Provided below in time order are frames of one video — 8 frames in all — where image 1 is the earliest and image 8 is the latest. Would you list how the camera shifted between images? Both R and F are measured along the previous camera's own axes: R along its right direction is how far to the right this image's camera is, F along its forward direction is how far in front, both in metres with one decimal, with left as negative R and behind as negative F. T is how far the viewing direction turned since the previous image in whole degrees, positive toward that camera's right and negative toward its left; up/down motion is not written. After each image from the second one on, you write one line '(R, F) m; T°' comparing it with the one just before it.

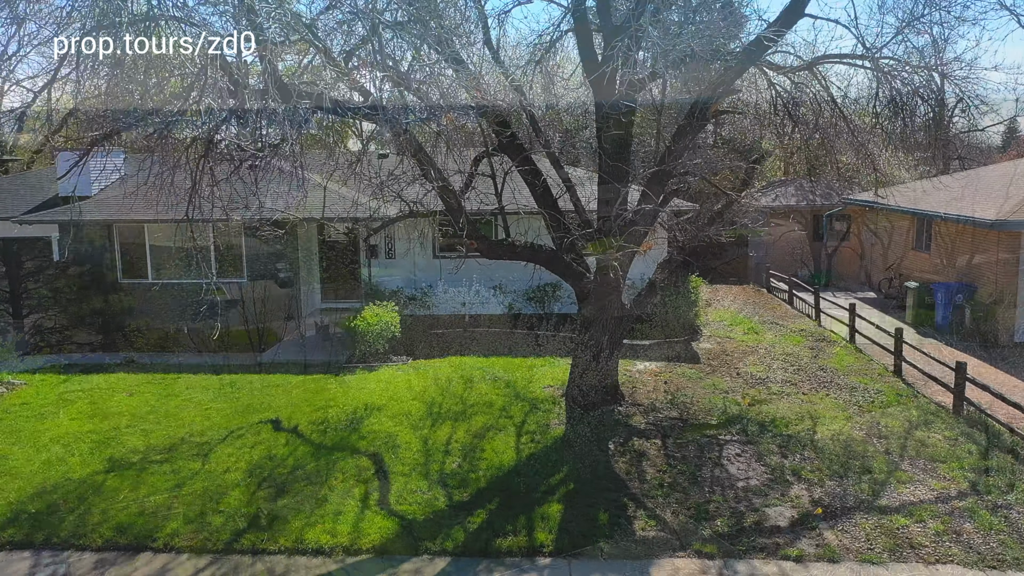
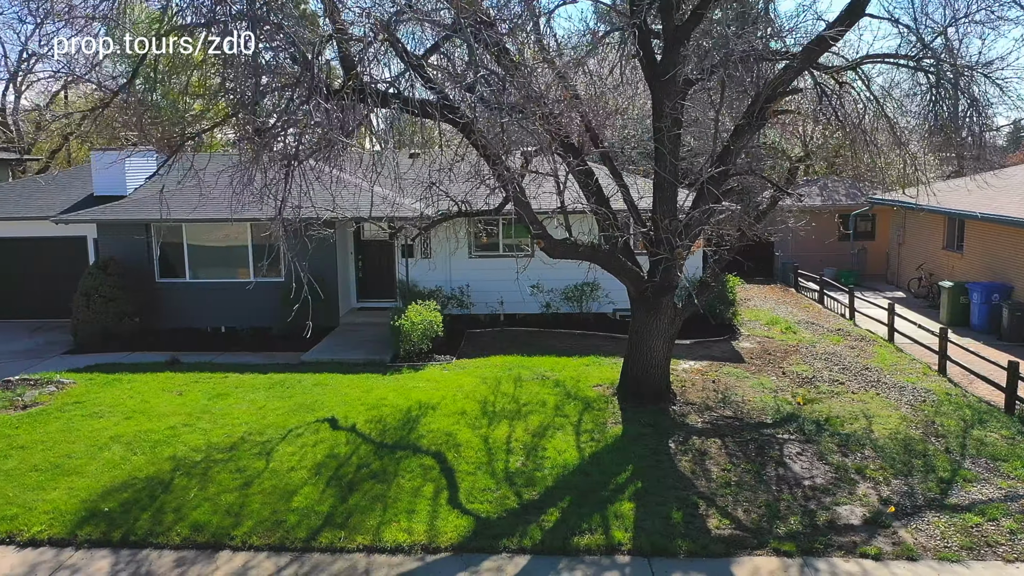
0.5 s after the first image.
(-0.6, 0.0) m; 0°
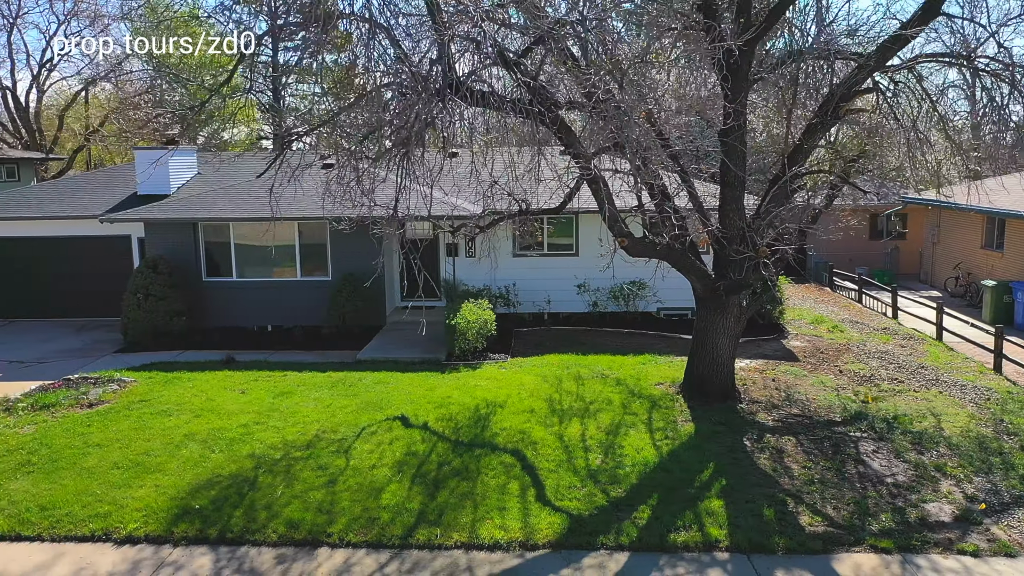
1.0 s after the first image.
(-0.7, 0.0) m; 0°
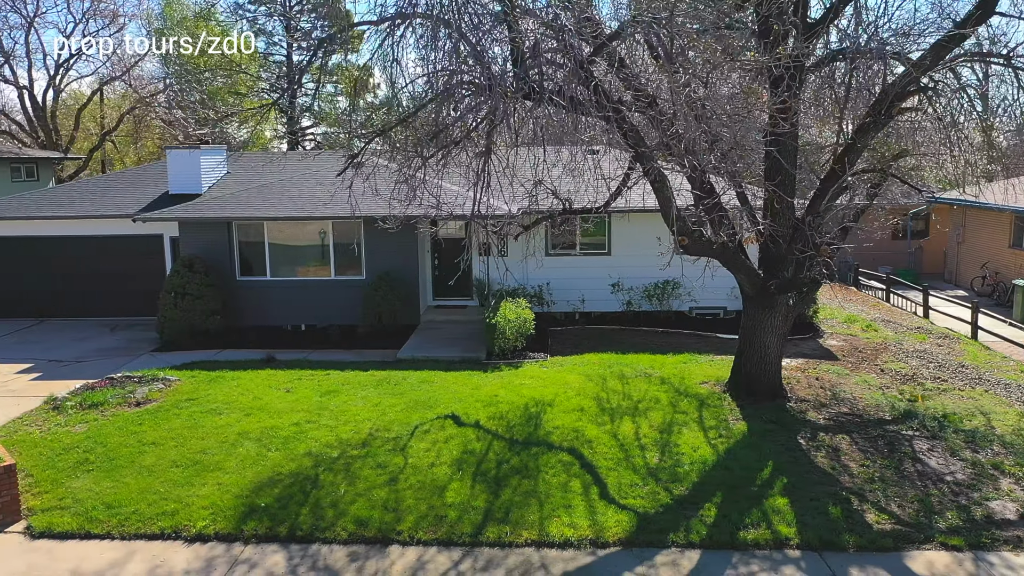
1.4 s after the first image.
(-0.5, 0.0) m; 0°
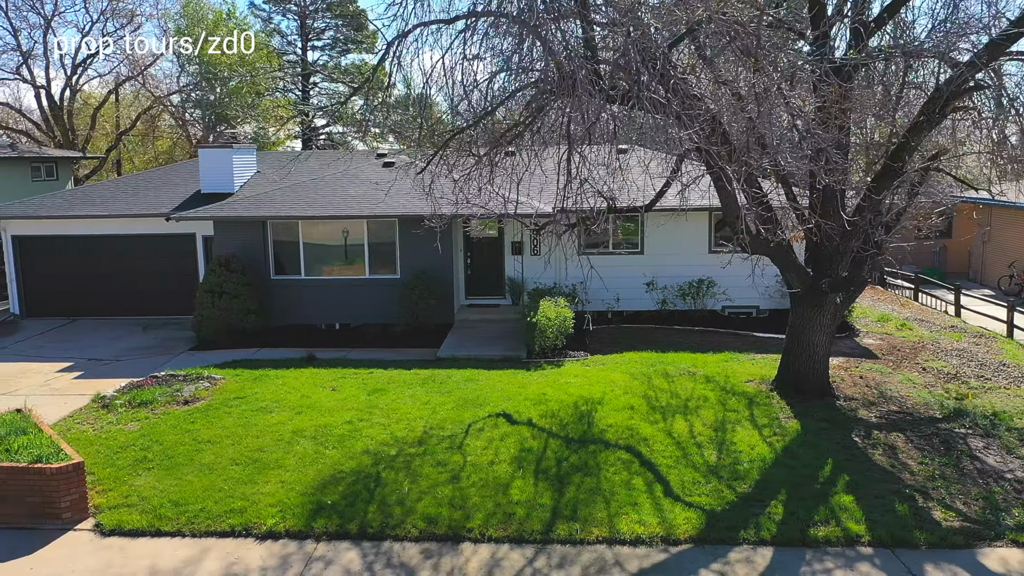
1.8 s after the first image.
(-0.5, 0.0) m; 0°
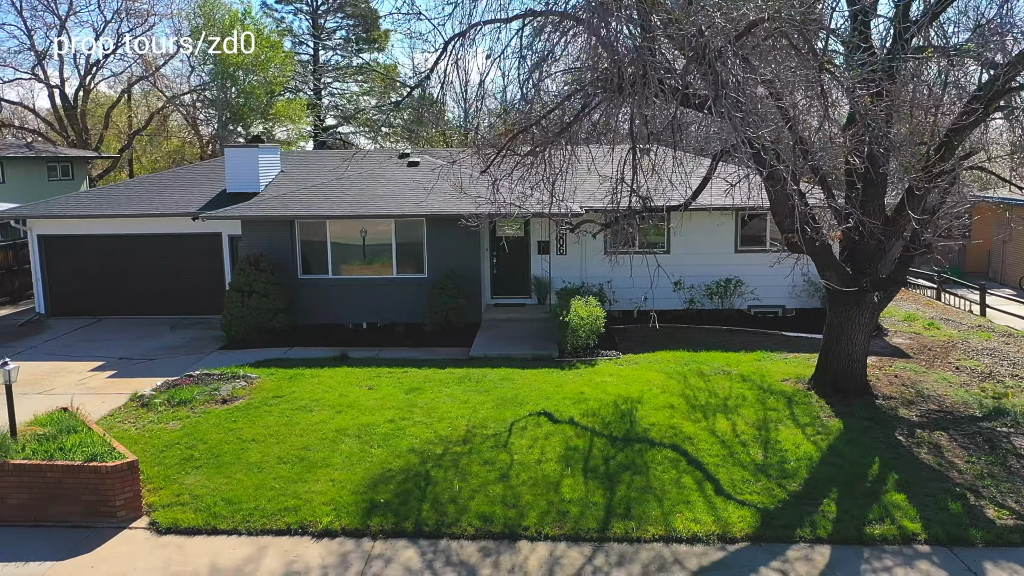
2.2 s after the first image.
(-0.4, 0.0) m; 0°
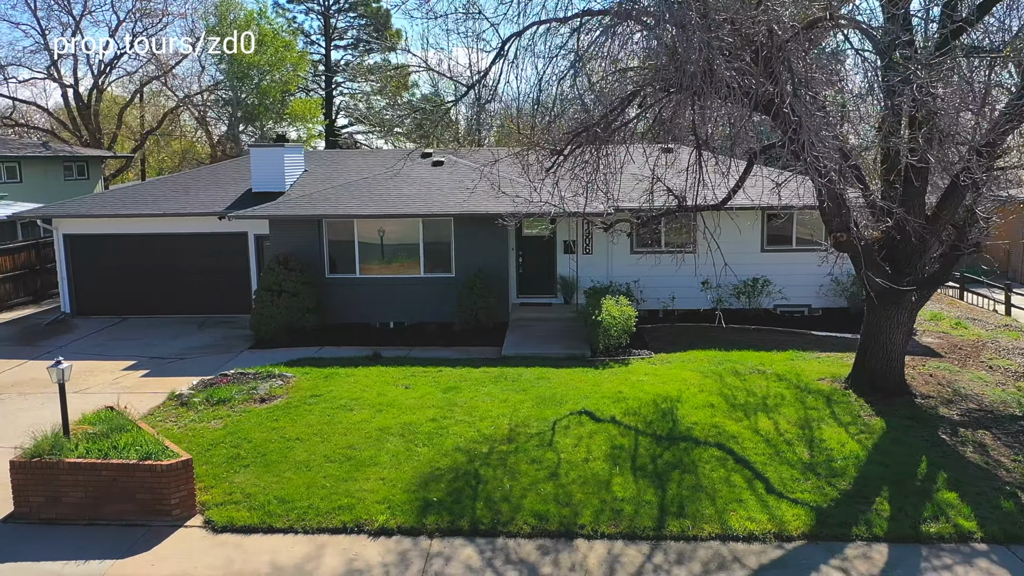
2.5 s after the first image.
(-0.4, 0.0) m; 0°
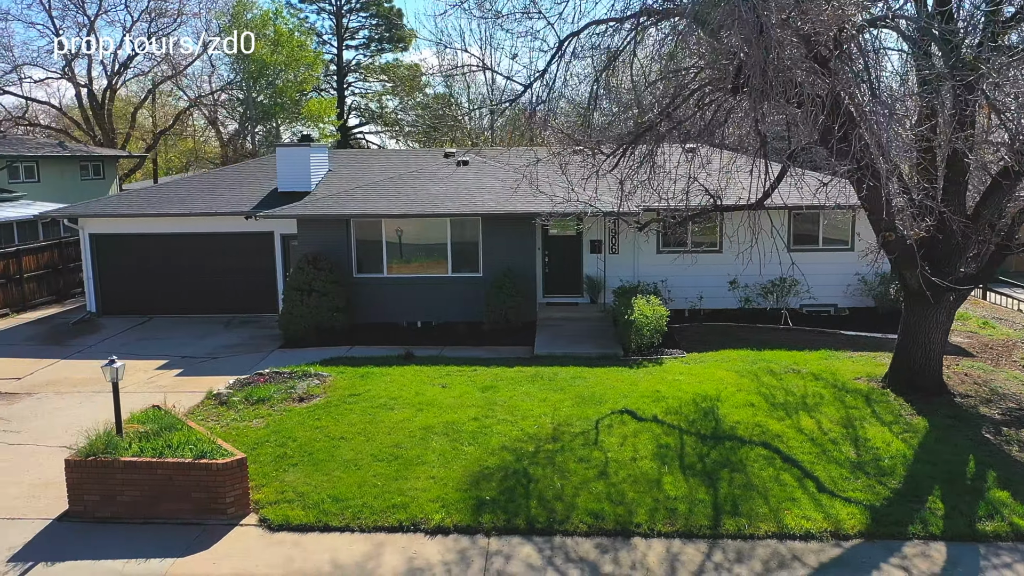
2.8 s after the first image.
(-0.4, 0.0) m; 0°
